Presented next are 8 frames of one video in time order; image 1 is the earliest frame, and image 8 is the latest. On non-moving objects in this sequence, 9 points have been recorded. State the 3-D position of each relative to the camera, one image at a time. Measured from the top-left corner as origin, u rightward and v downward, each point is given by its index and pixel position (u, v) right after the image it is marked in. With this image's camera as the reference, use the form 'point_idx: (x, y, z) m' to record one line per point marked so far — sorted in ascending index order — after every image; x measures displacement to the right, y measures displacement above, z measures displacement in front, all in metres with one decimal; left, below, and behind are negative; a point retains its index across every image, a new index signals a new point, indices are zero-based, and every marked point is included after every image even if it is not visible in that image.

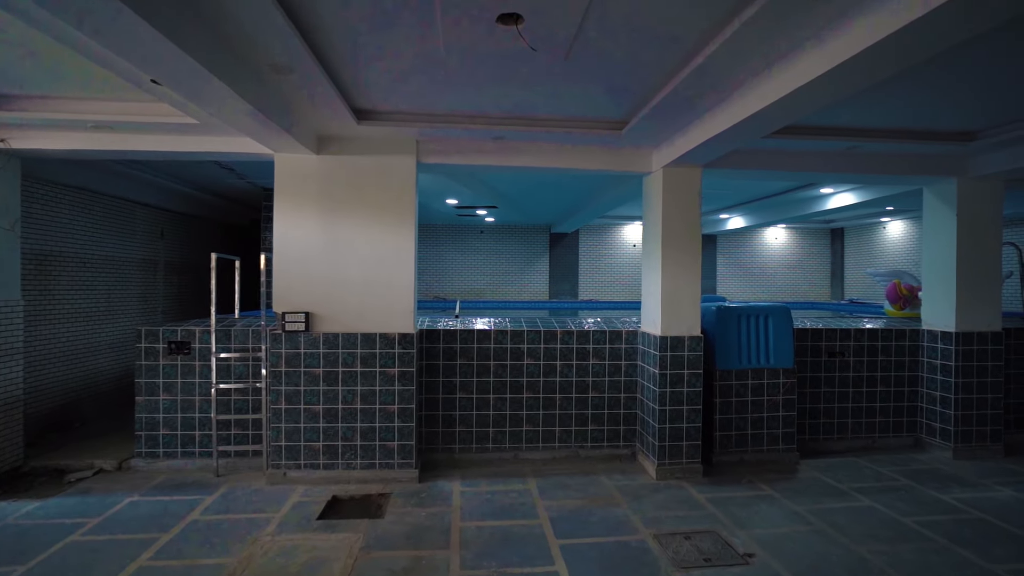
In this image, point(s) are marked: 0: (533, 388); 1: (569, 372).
0: (+0.2, -0.8, +4.1) m
1: (+0.4, -0.7, +4.2) m
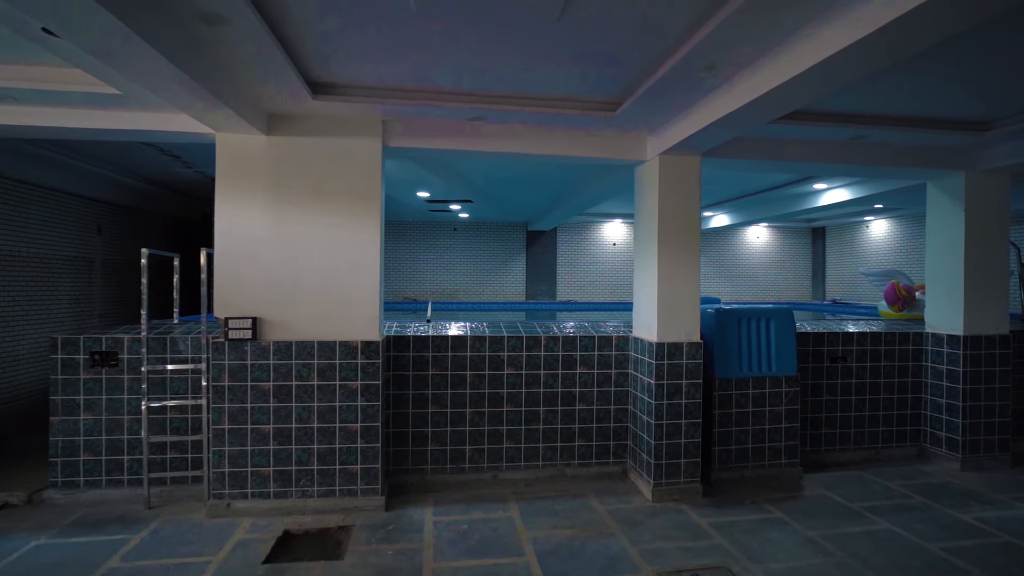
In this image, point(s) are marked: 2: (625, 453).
0: (0.0, -0.8, +3.7) m
1: (+0.3, -0.7, +3.8) m
2: (+0.8, -1.2, +3.8) m
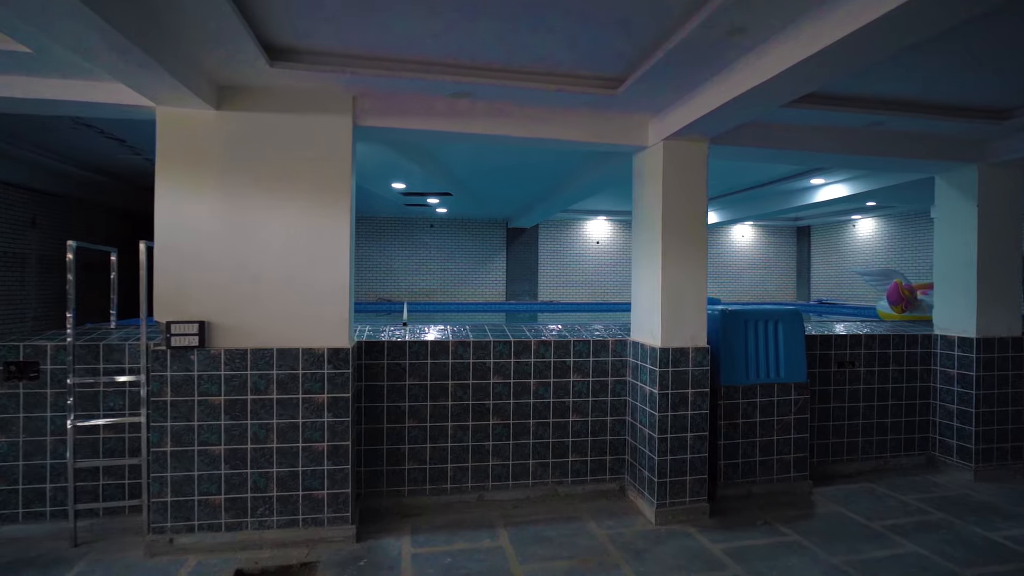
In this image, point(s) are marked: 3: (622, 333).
0: (-0.1, -0.8, +3.4) m
1: (+0.2, -0.7, +3.4) m
2: (+0.7, -1.2, +3.5) m
3: (+0.8, -0.3, +3.7) m
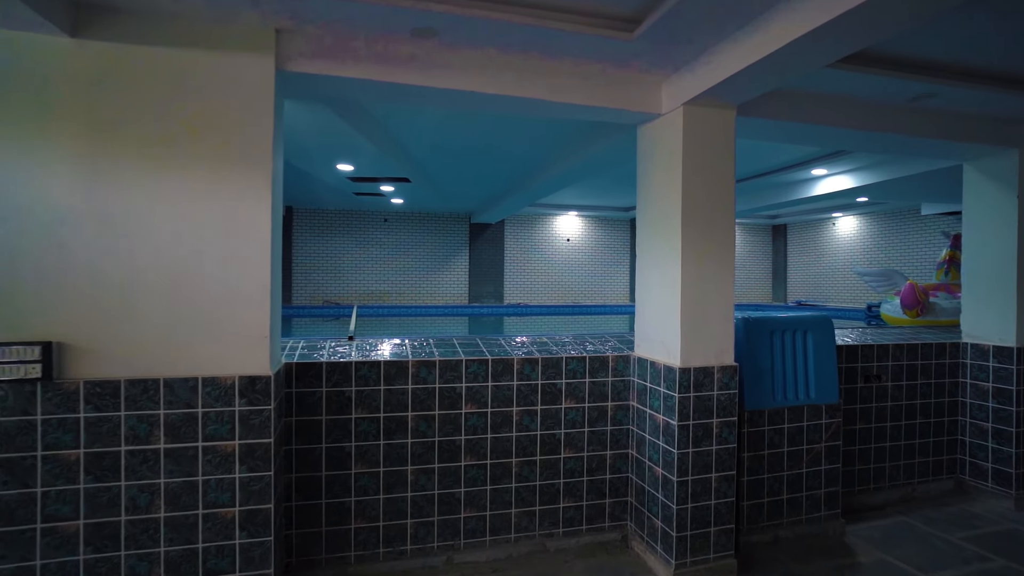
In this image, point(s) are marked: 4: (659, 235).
0: (-0.2, -0.8, +2.6) m
1: (+0.1, -0.7, +2.7) m
2: (+0.6, -1.2, +2.8) m
3: (+0.7, -0.3, +3.1) m
4: (+0.7, +0.3, +2.6) m
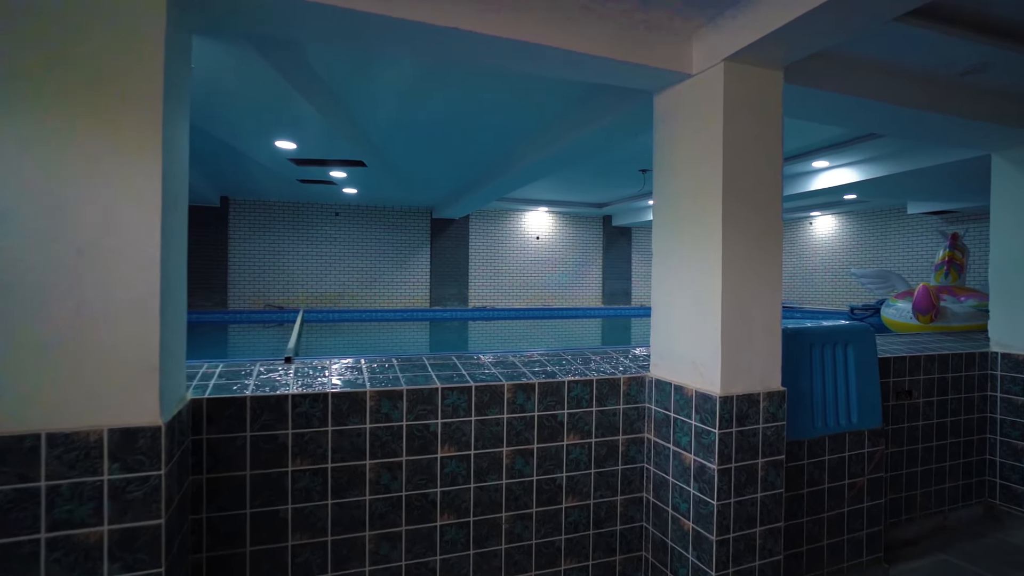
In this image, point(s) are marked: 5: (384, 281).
0: (-0.2, -0.8, +2.0) m
1: (+0.1, -0.7, +2.1) m
2: (+0.5, -1.2, +2.3) m
3: (+0.6, -0.3, +2.5) m
4: (+0.7, +0.2, +2.1) m
5: (-2.3, +0.1, +9.6) m
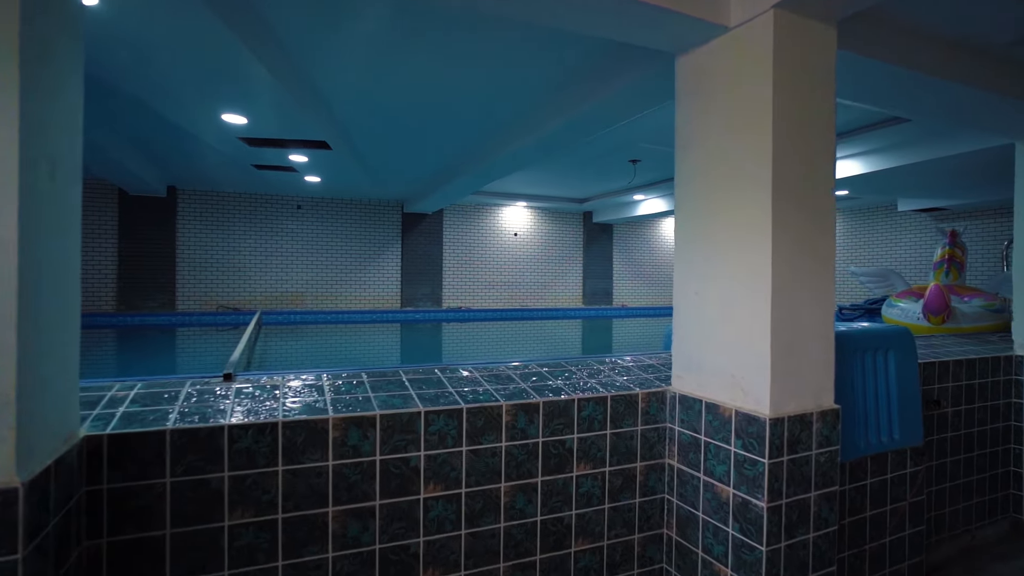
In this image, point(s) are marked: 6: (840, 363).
0: (-0.2, -0.8, +1.6) m
1: (+0.1, -0.7, +1.7) m
2: (+0.5, -1.2, +1.9) m
3: (+0.6, -0.3, +2.2) m
4: (+0.7, +0.2, +1.7) m
5: (-2.7, +0.1, +9.1) m
6: (+1.2, -0.3, +2.0) m
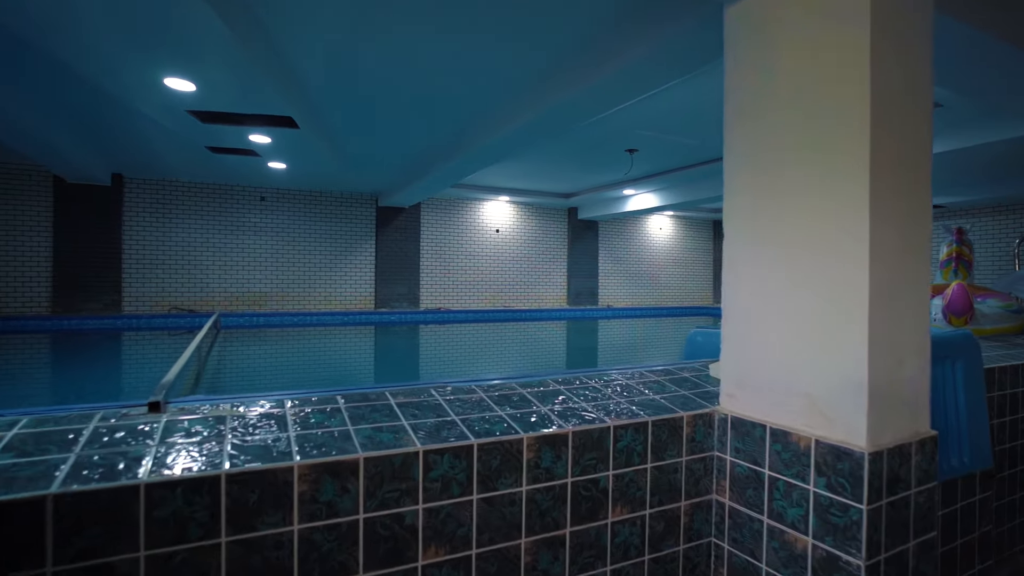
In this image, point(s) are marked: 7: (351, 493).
0: (-0.1, -0.8, +1.2) m
1: (+0.1, -0.7, +1.3) m
2: (+0.6, -1.2, +1.6) m
3: (+0.6, -0.3, +1.8) m
4: (+0.7, +0.2, +1.4) m
5: (-3.1, +0.1, +8.5) m
6: (+1.3, -0.3, +1.7) m
7: (-0.3, -0.4, +1.1) m
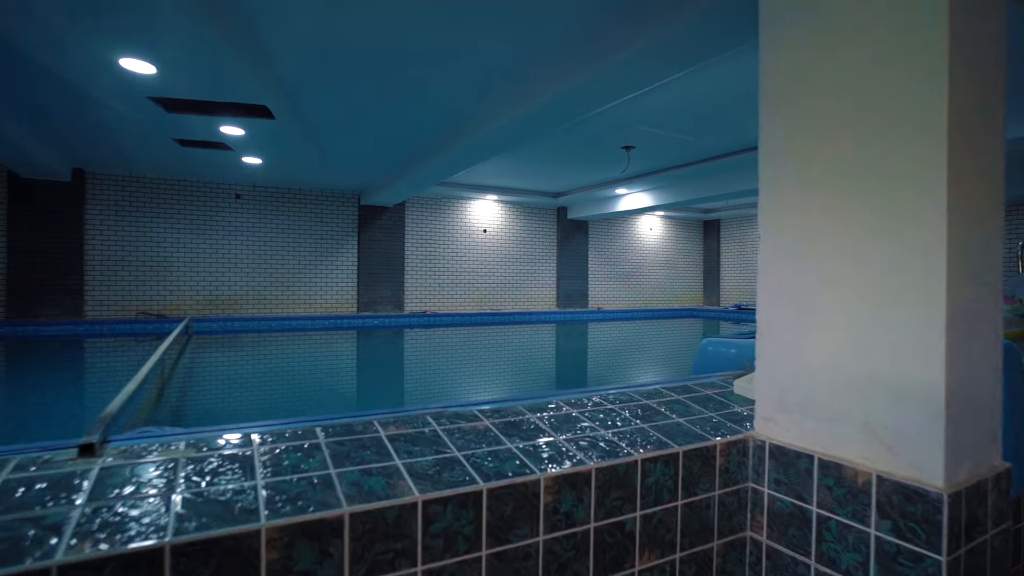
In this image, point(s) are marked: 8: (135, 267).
0: (-0.1, -0.8, +1.0) m
1: (+0.1, -0.7, +1.1) m
2: (+0.6, -1.2, +1.4) m
3: (+0.6, -0.4, +1.6) m
4: (+0.8, +0.2, +1.2) m
5: (-3.3, +0.1, +8.2) m
6: (+1.3, -0.3, +1.5) m
7: (-0.3, -0.4, +0.9) m
8: (-5.0, +0.3, +7.3) m
